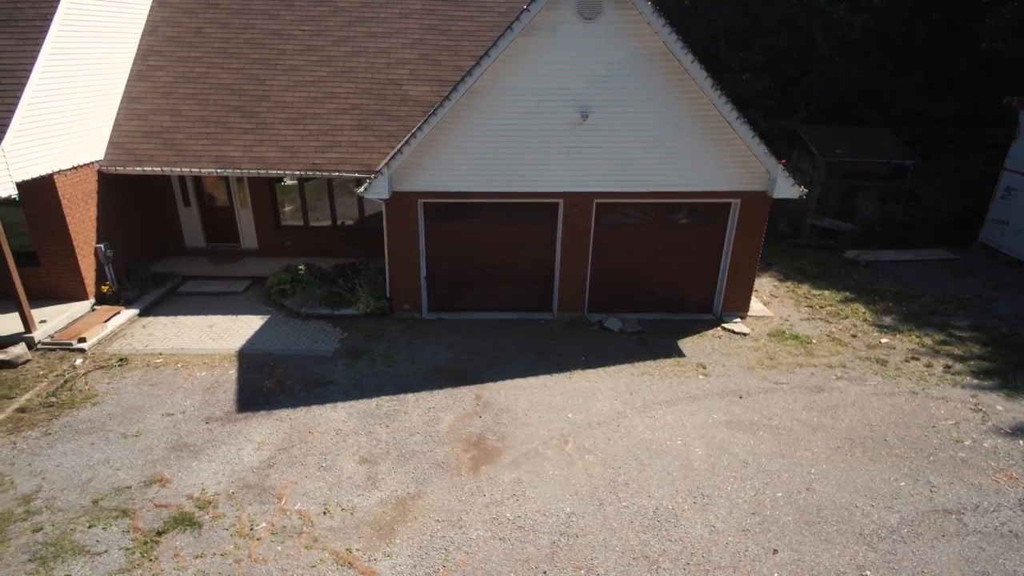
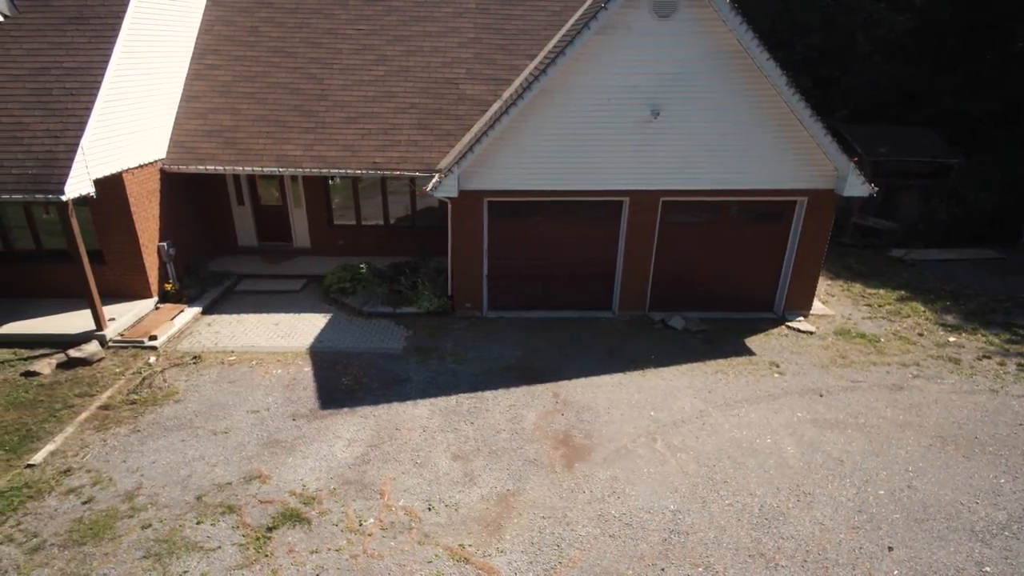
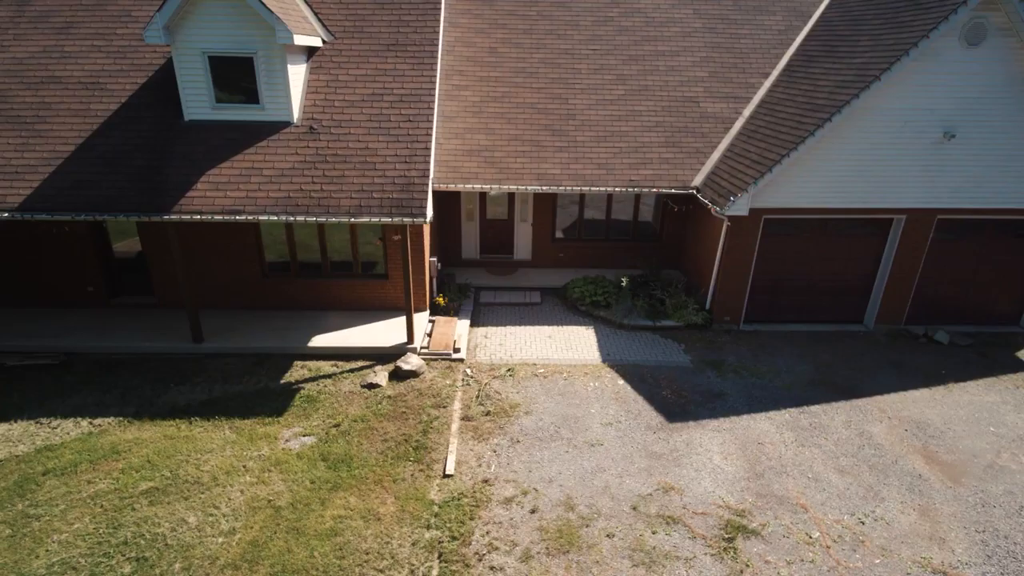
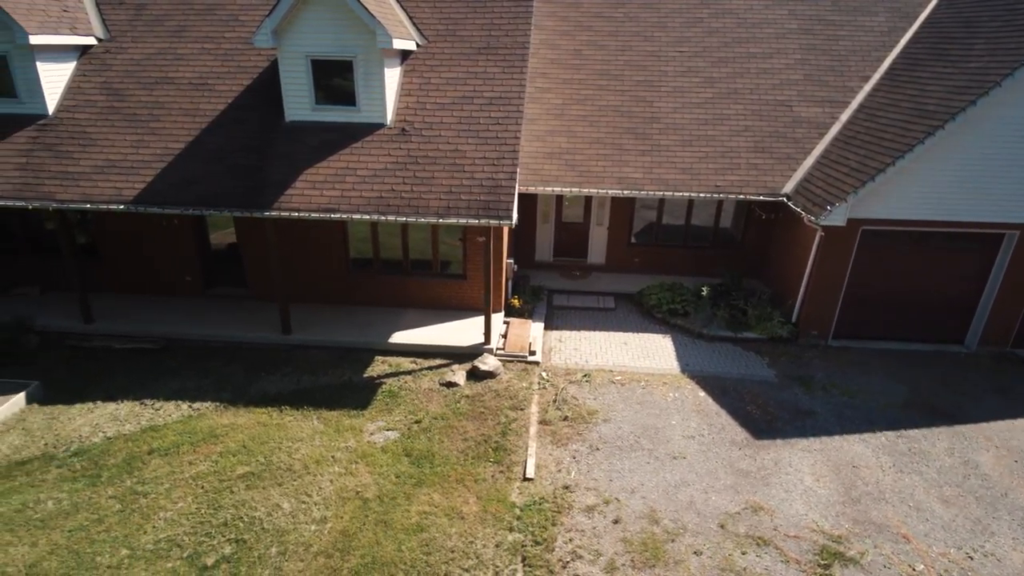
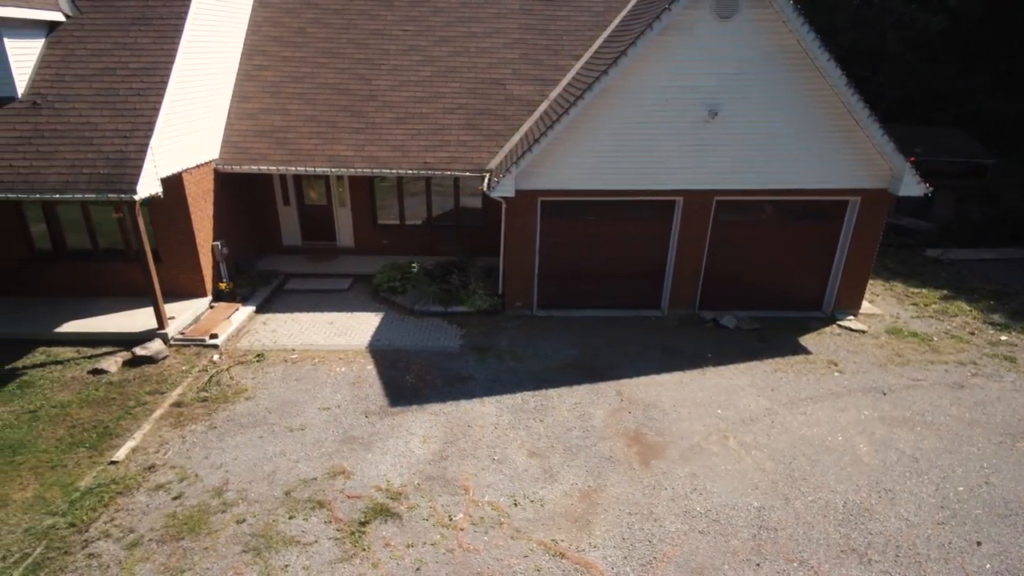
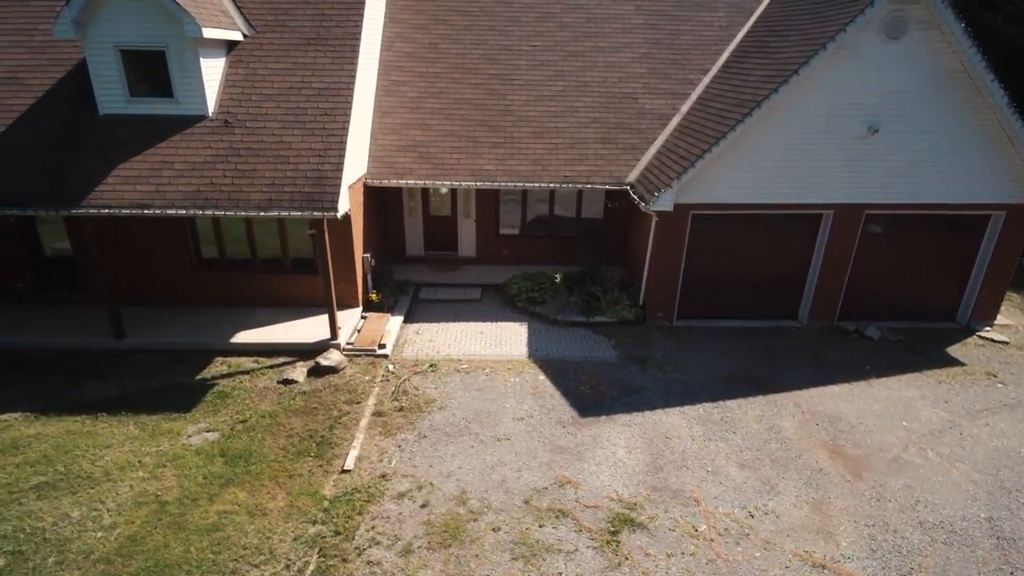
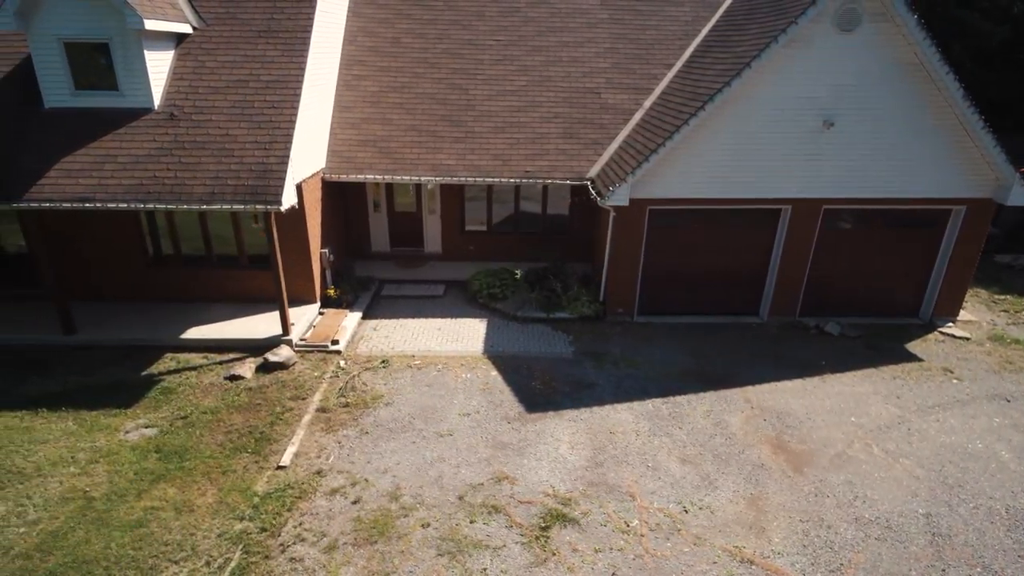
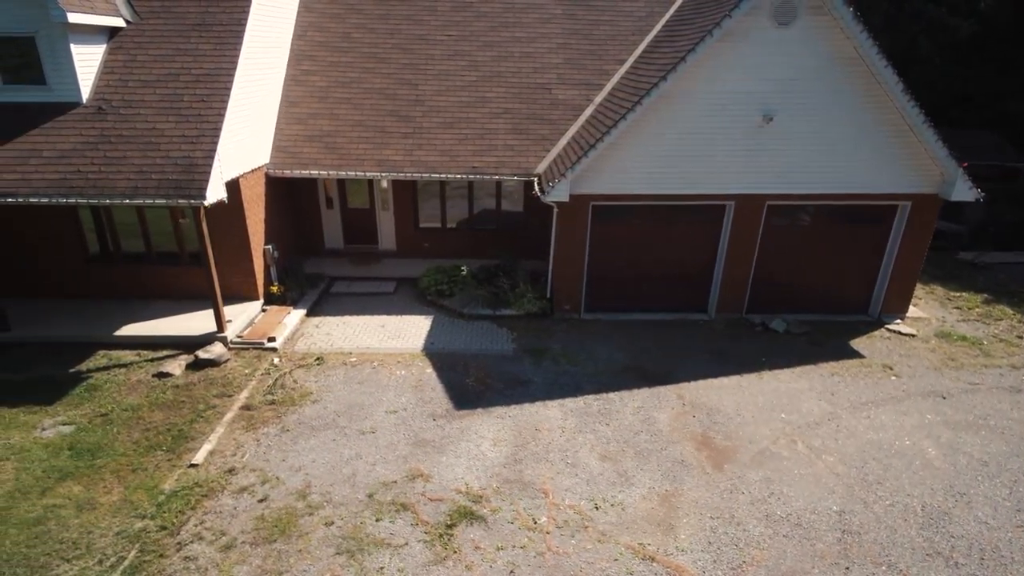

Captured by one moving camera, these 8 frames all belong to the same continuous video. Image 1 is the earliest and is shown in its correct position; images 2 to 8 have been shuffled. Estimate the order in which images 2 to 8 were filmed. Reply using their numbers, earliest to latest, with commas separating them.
2, 5, 8, 7, 6, 3, 4
